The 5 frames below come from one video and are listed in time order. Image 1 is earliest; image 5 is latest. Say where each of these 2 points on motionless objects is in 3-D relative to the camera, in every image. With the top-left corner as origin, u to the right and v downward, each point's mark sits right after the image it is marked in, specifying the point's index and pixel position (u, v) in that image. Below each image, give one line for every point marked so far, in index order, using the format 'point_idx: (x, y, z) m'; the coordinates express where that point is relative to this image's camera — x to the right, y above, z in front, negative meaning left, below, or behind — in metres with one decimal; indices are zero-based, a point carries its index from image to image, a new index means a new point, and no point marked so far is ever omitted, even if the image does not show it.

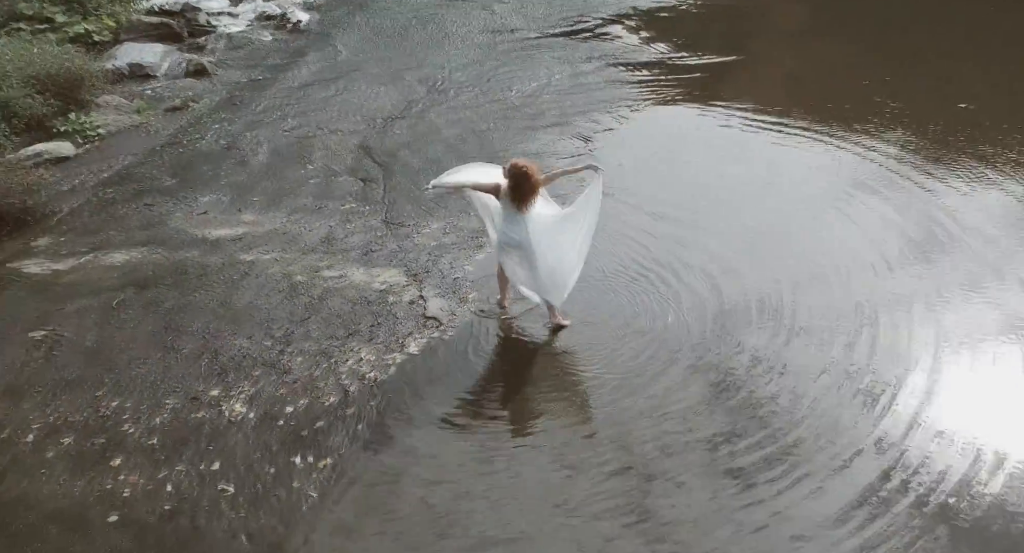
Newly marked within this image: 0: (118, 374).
0: (-2.5, -0.6, +4.7) m
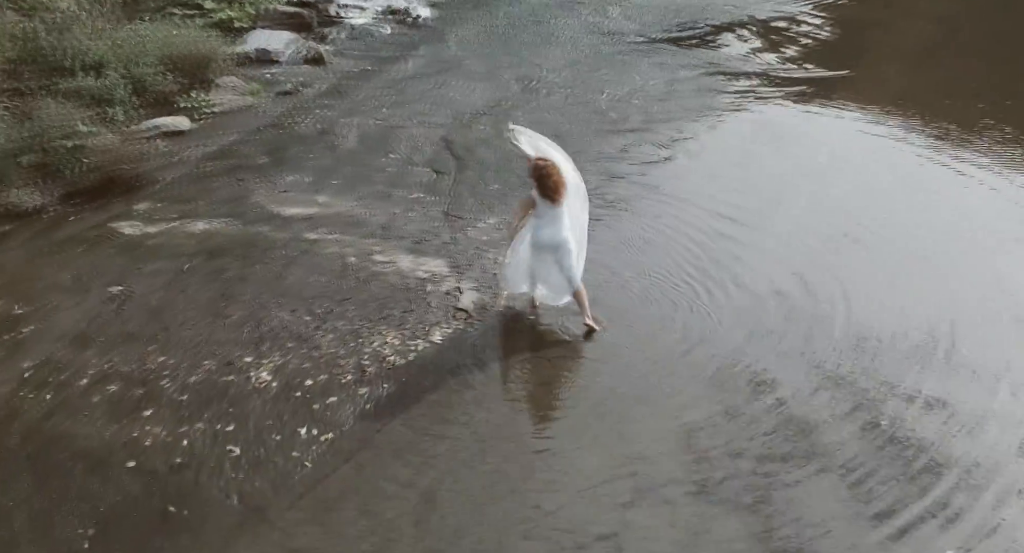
0: (-2.3, -0.4, +5.0) m
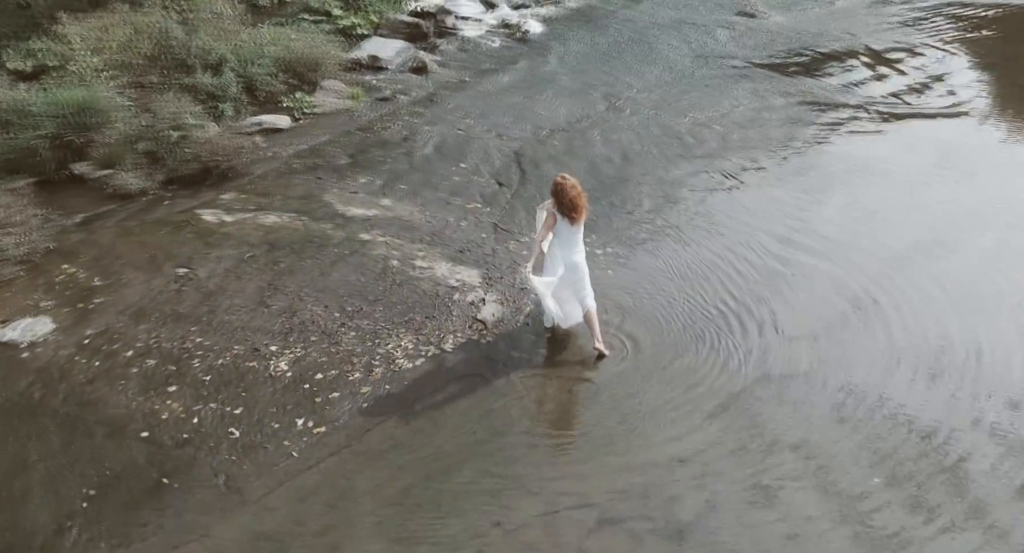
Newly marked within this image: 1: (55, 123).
0: (-2.2, -0.3, +5.3) m
1: (-5.9, +2.0, +9.5) m
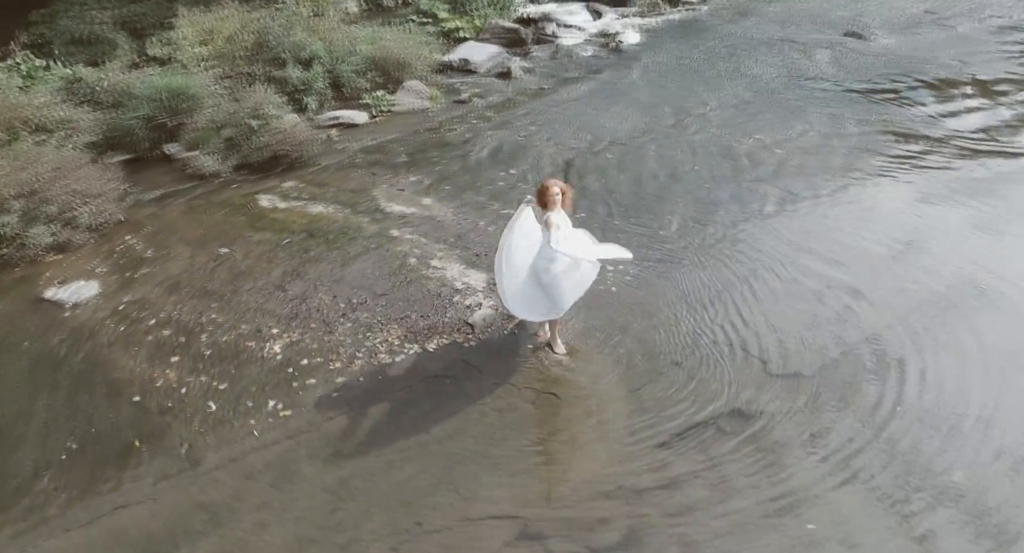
0: (-2.1, -0.2, +5.6) m
1: (-5.1, +2.4, +10.3) m
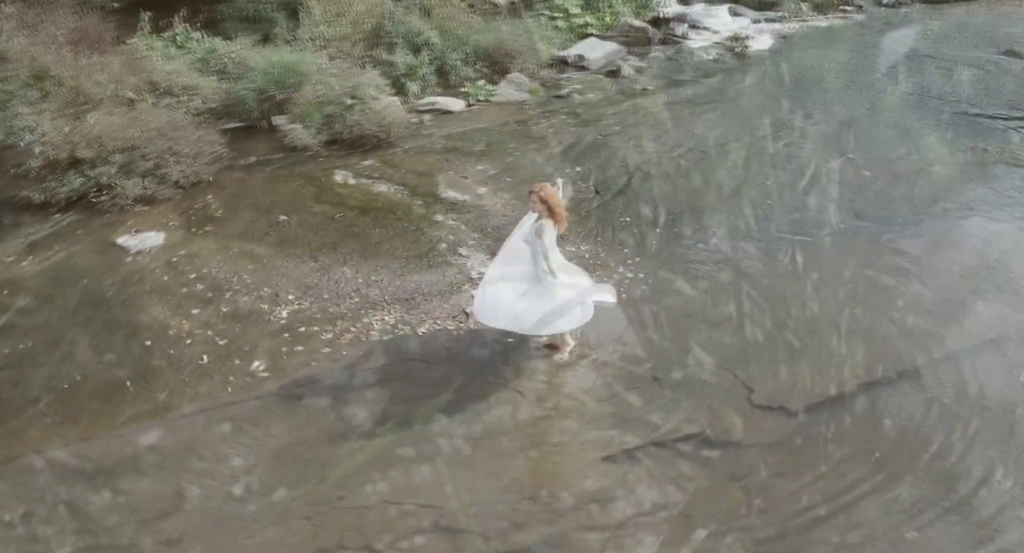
0: (-2.0, +0.1, +5.9) m
1: (-3.8, +3.0, +11.0) m
